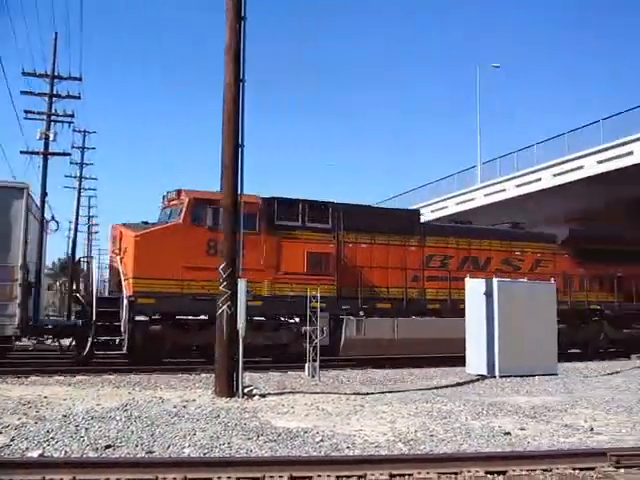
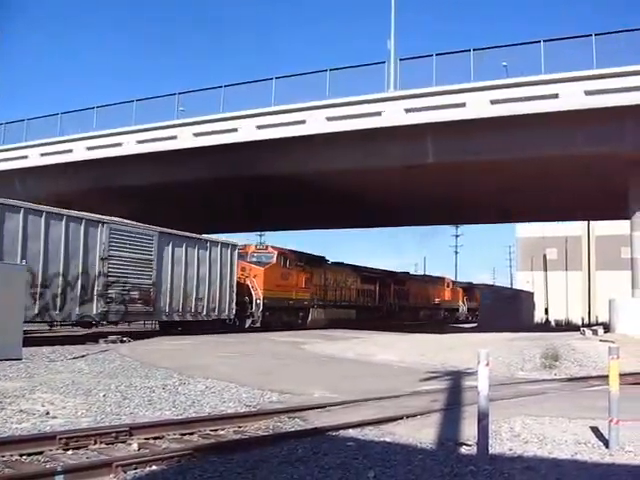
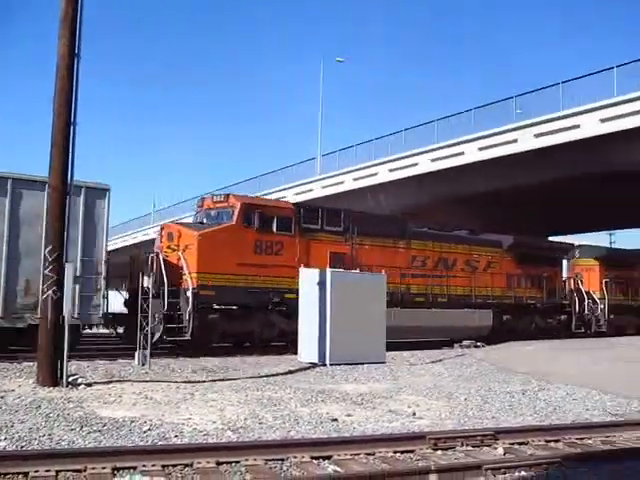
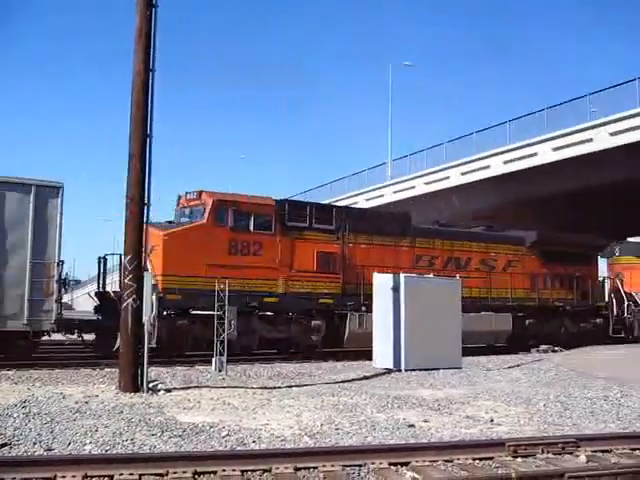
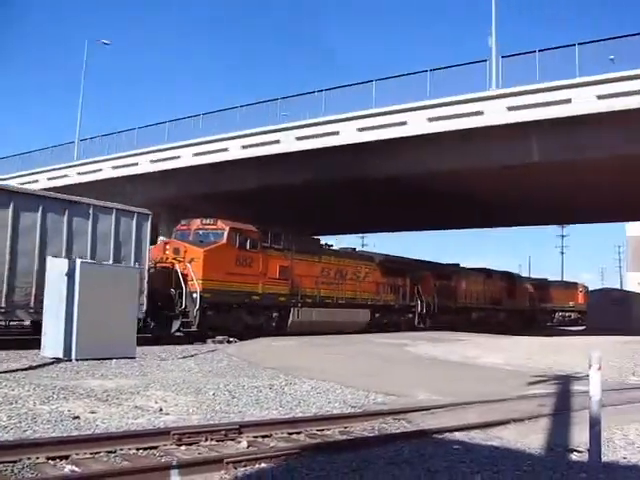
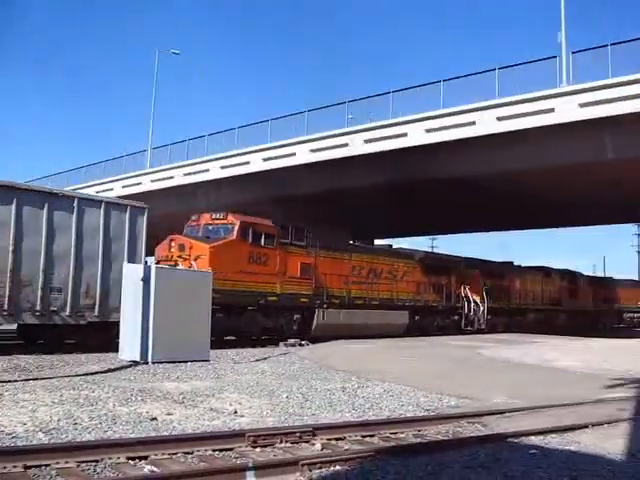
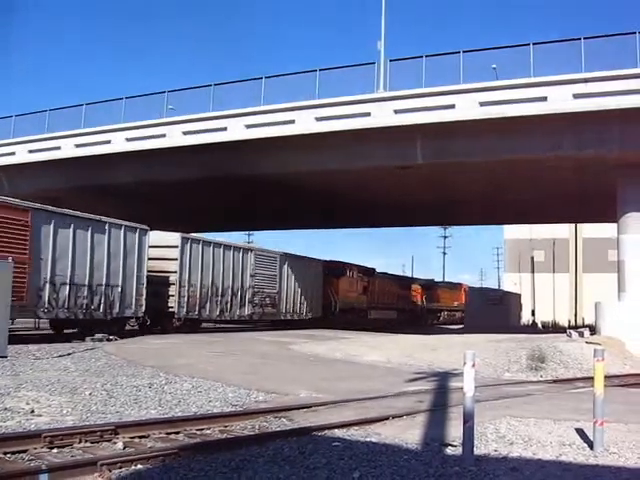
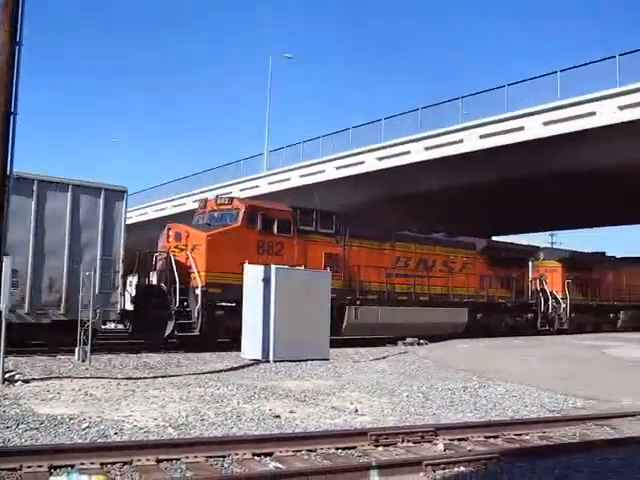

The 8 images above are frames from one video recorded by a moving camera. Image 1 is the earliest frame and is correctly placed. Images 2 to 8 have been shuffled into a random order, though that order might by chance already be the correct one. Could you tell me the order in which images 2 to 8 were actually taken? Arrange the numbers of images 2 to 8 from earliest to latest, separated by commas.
4, 3, 8, 6, 5, 2, 7
